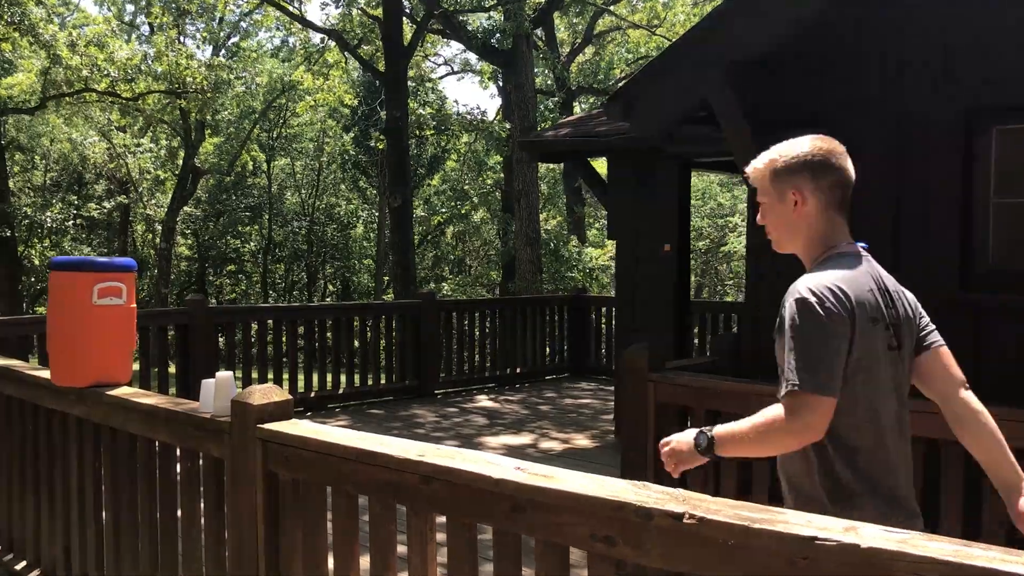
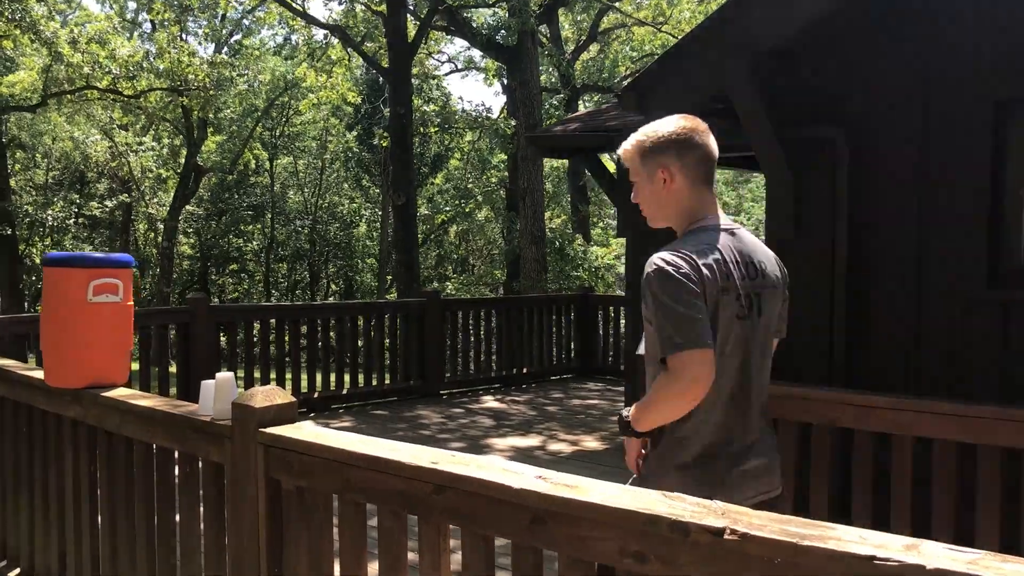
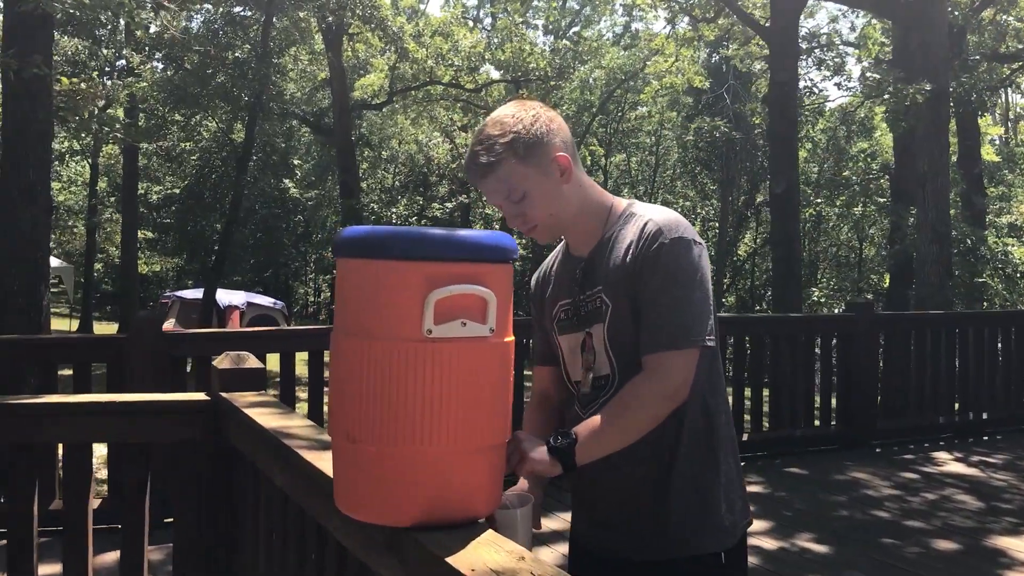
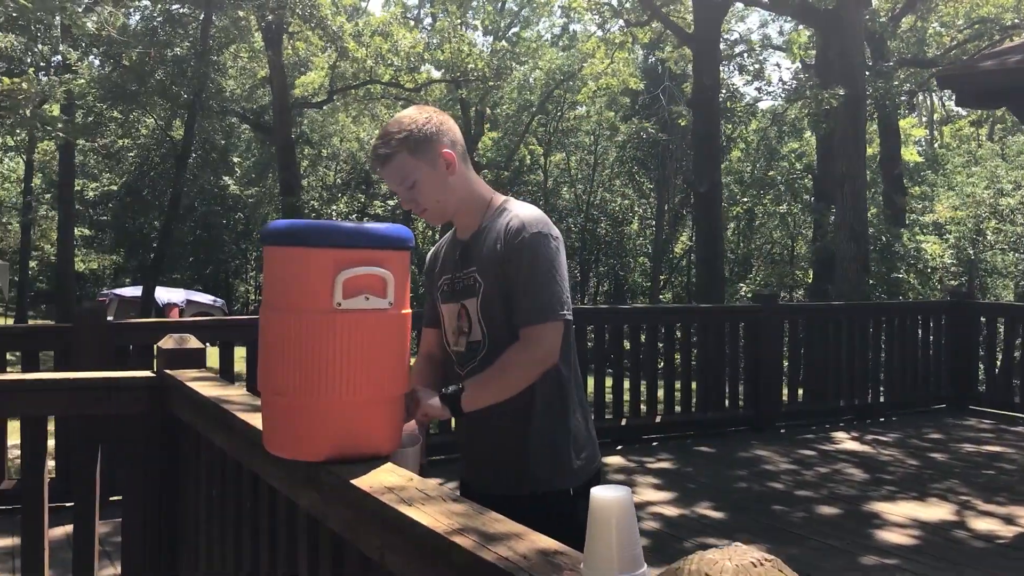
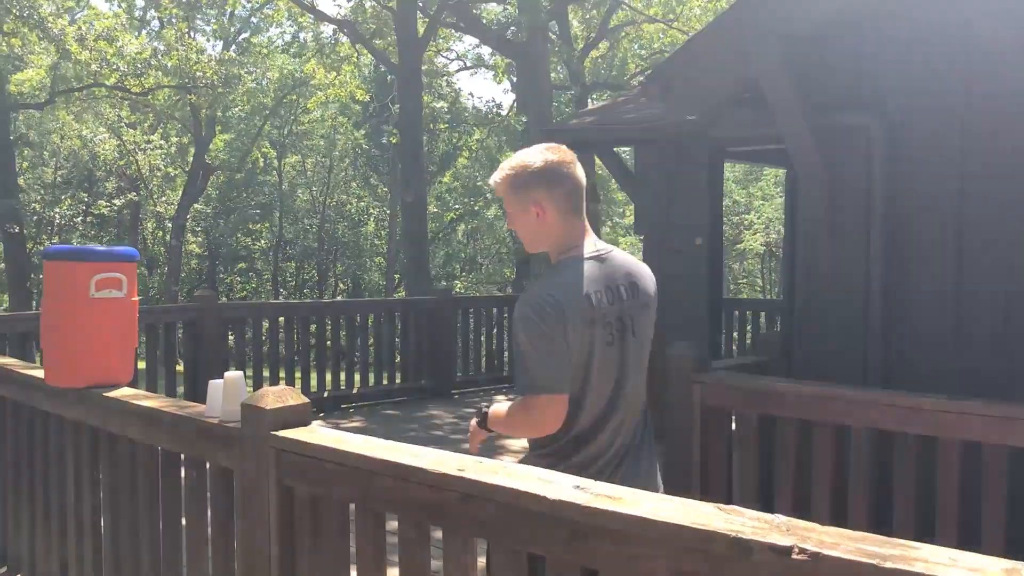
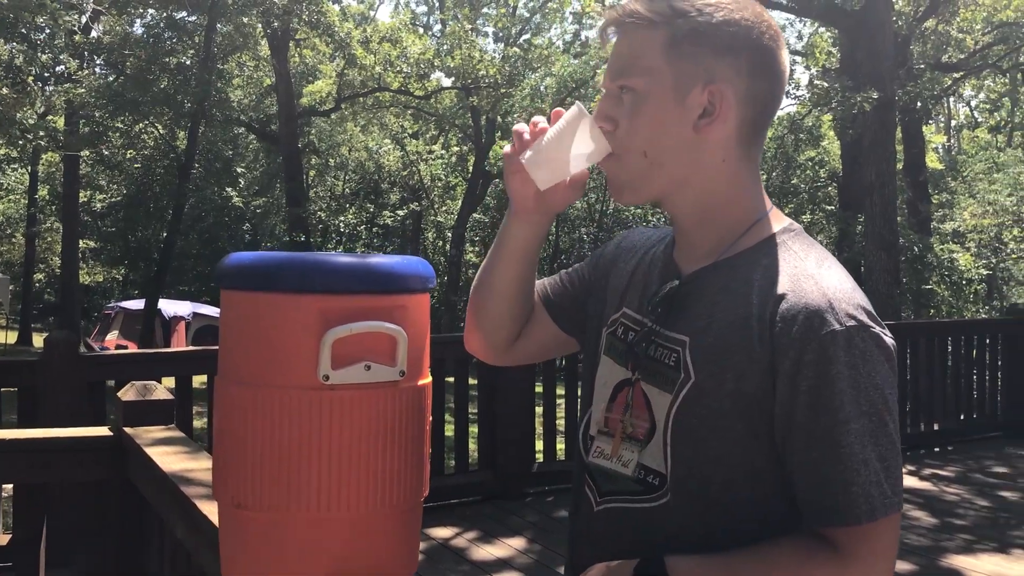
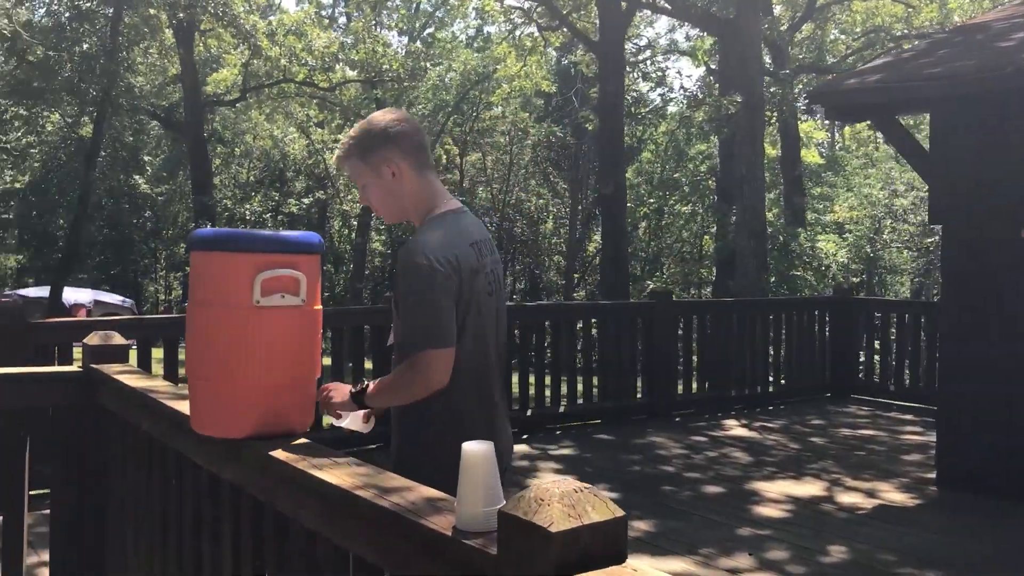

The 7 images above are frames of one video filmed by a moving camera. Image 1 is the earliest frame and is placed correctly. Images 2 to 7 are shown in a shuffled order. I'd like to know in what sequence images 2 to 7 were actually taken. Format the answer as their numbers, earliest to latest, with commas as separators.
2, 5, 7, 4, 3, 6
